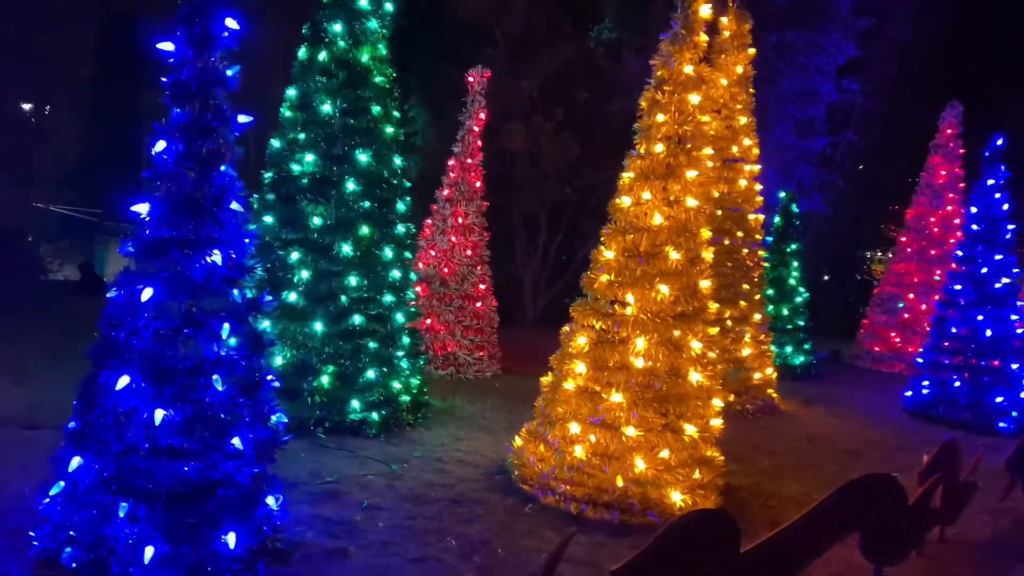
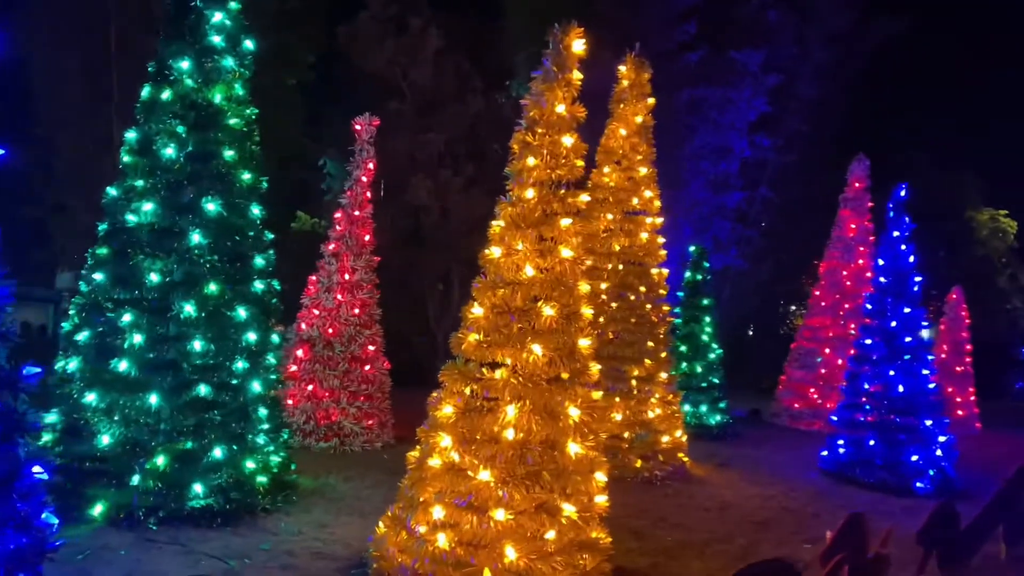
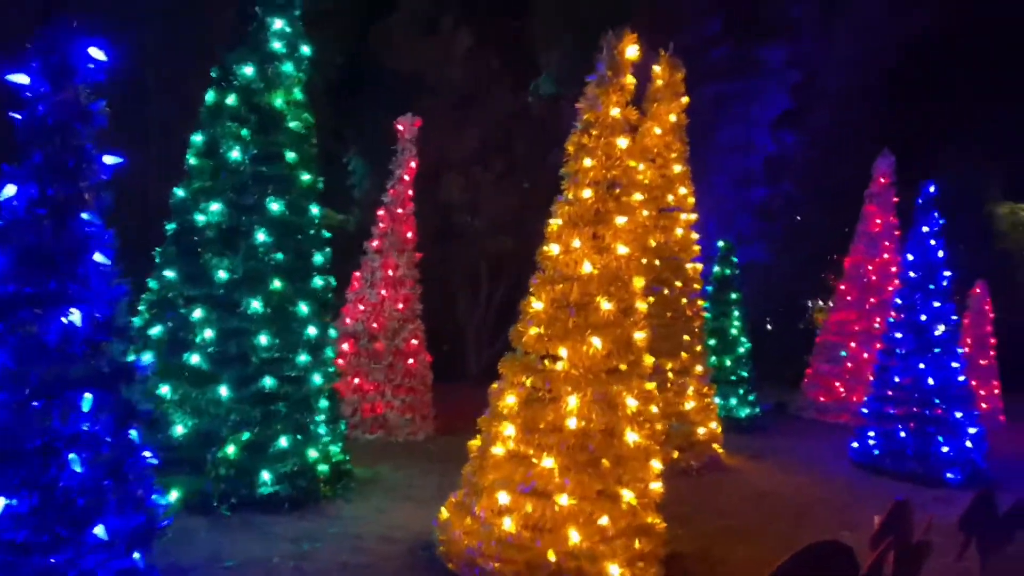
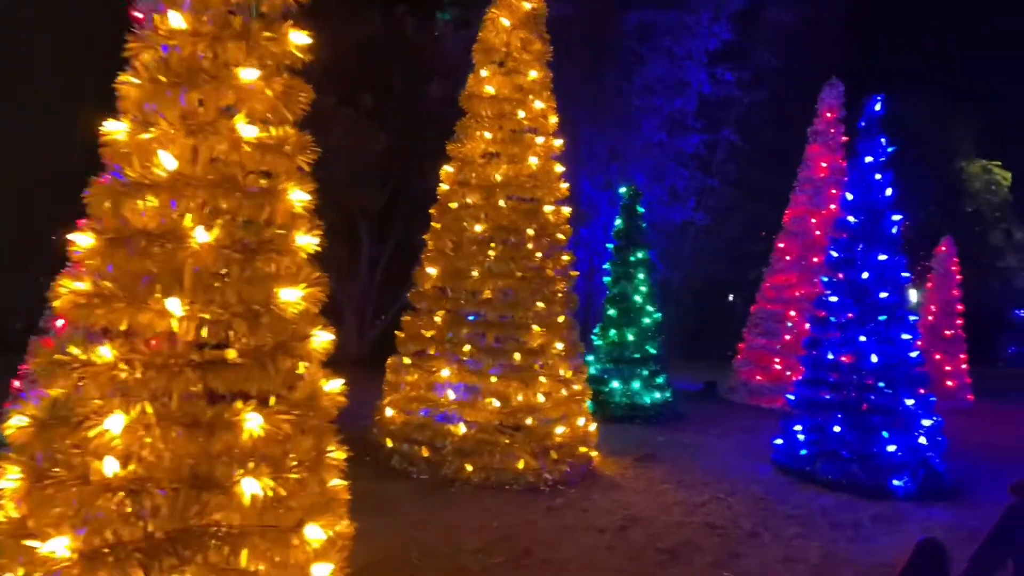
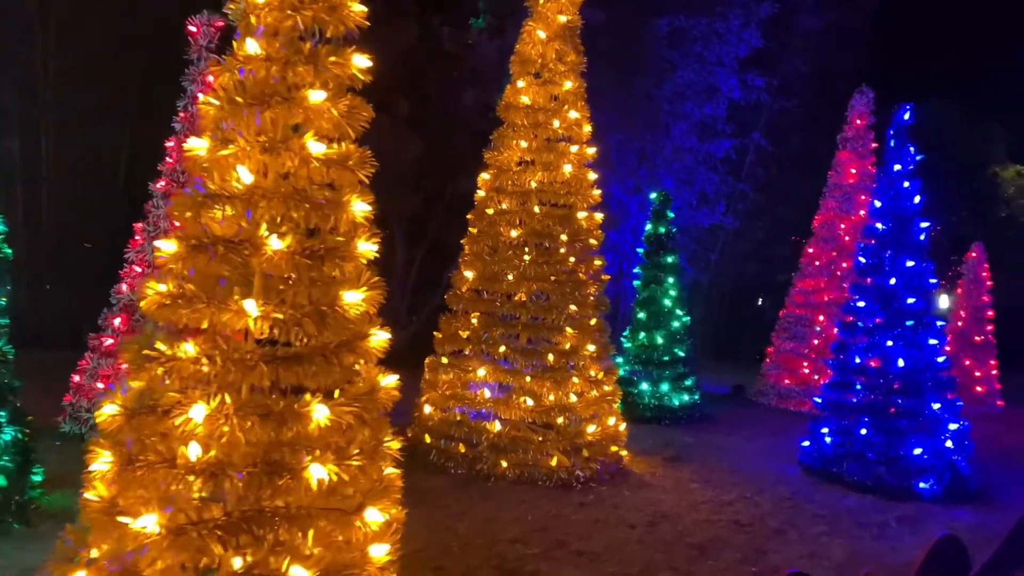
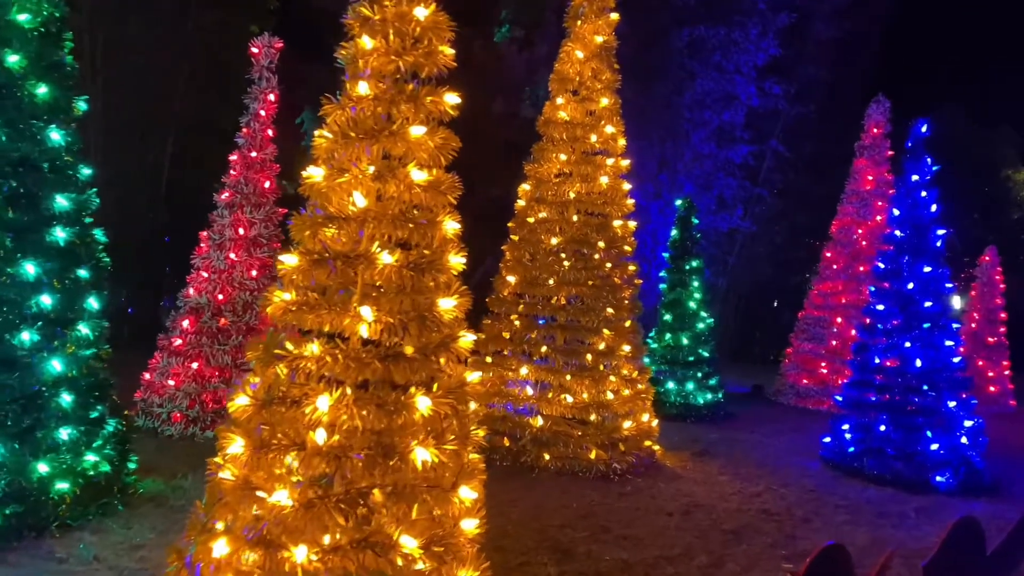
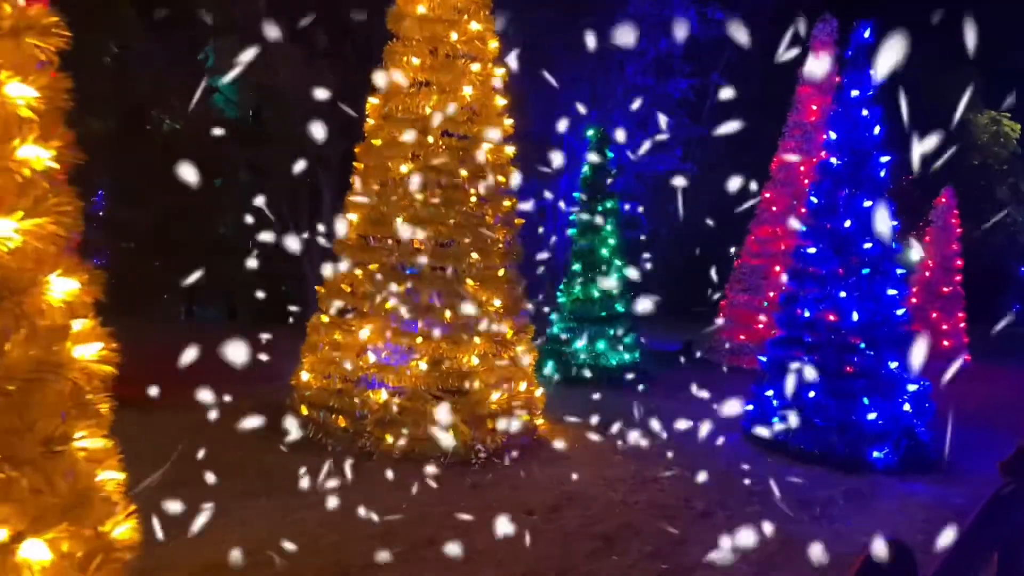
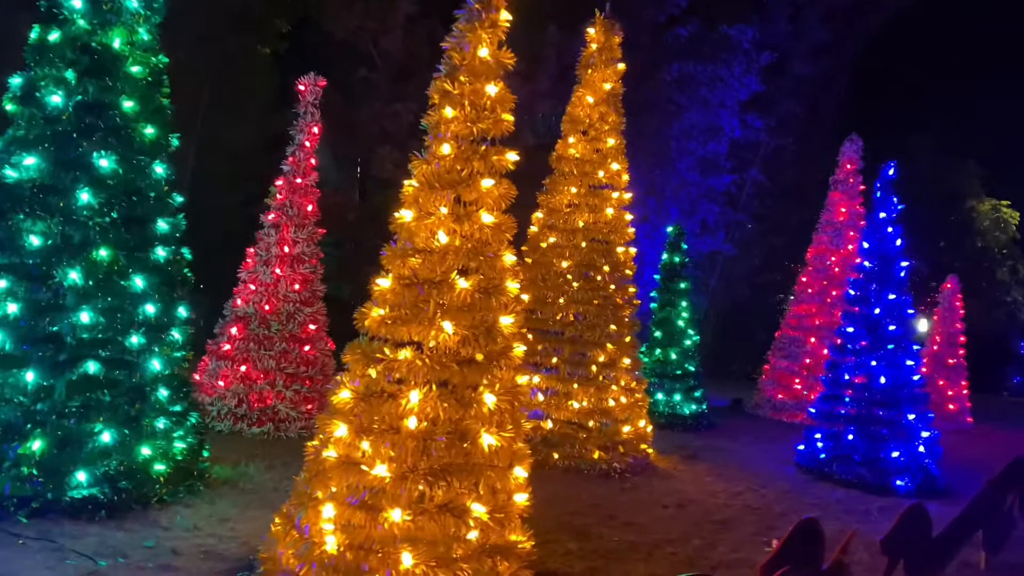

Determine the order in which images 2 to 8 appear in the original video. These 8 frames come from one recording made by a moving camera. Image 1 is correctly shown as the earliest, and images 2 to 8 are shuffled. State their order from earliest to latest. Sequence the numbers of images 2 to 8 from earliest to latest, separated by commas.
3, 2, 8, 6, 5, 4, 7
